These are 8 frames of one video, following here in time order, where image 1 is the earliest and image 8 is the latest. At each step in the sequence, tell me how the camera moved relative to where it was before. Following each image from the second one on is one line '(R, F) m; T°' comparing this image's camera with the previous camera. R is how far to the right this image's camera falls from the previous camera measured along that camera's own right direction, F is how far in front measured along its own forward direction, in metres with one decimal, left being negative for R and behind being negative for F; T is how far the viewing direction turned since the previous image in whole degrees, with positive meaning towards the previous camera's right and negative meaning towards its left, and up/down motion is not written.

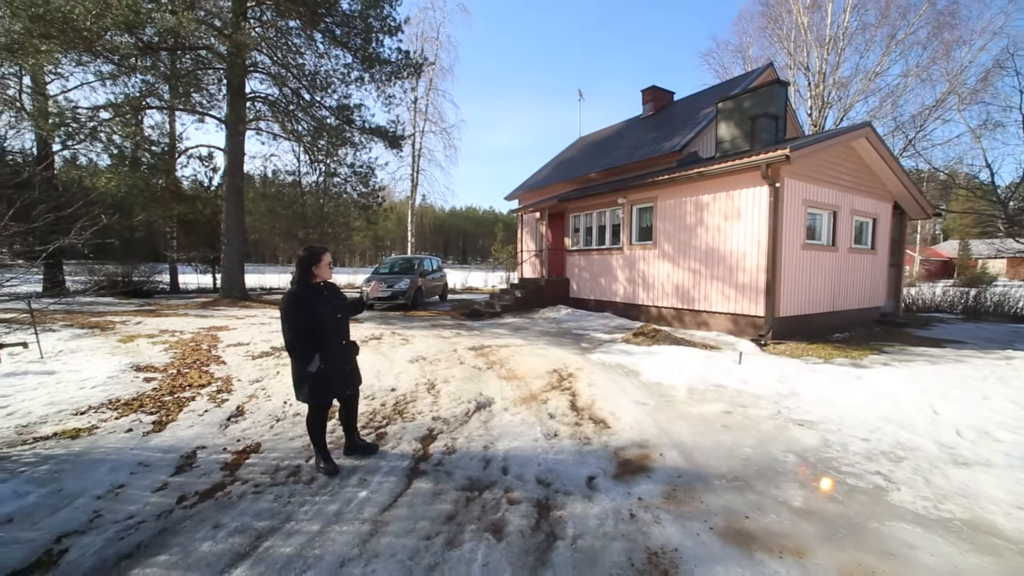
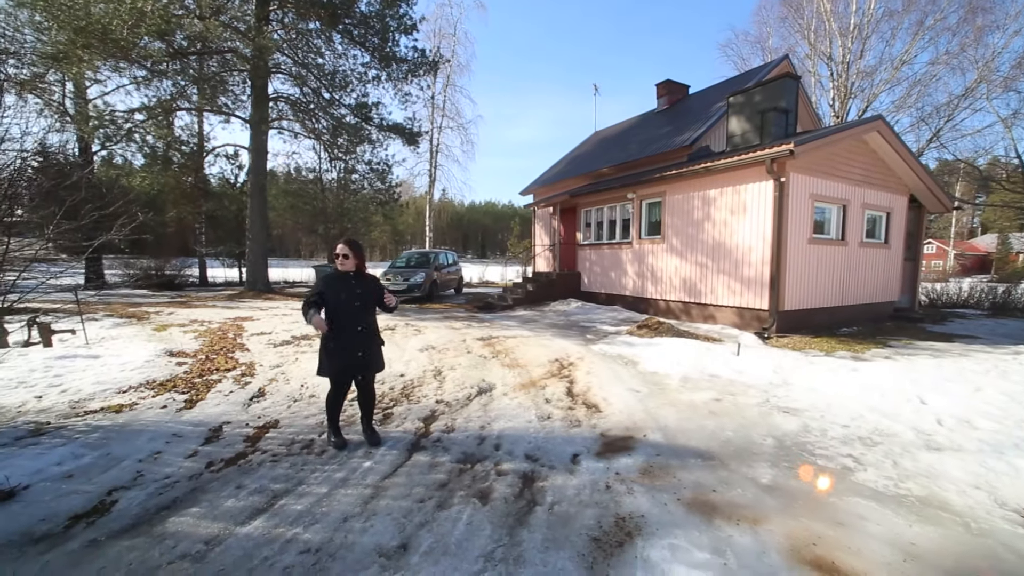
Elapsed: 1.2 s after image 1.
(+0.2, -0.3) m; -3°
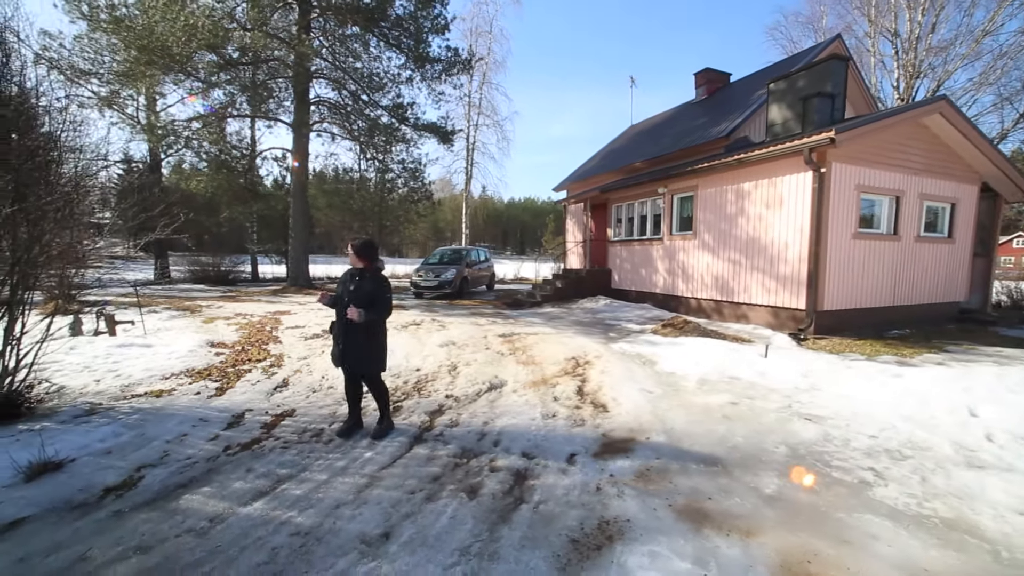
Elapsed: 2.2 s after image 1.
(+0.4, 0.0) m; -6°
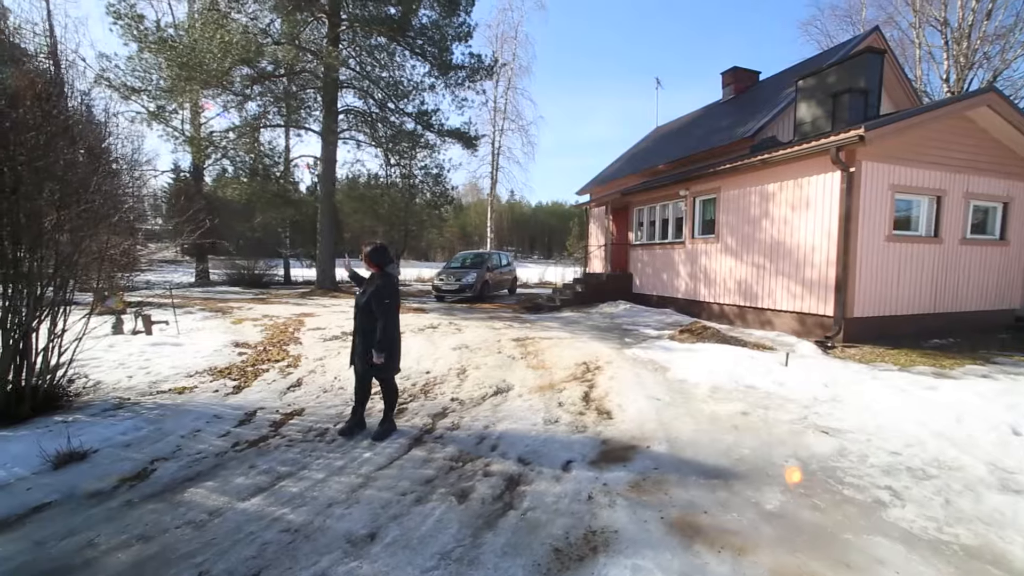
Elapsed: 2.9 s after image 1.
(+0.3, 0.0) m; -4°
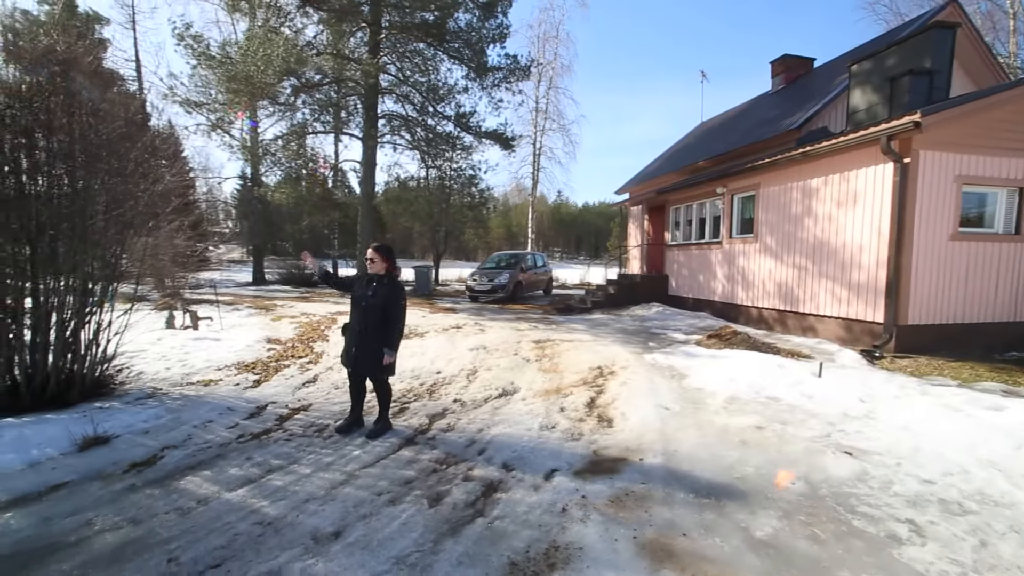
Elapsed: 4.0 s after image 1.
(+0.5, +0.1) m; -6°
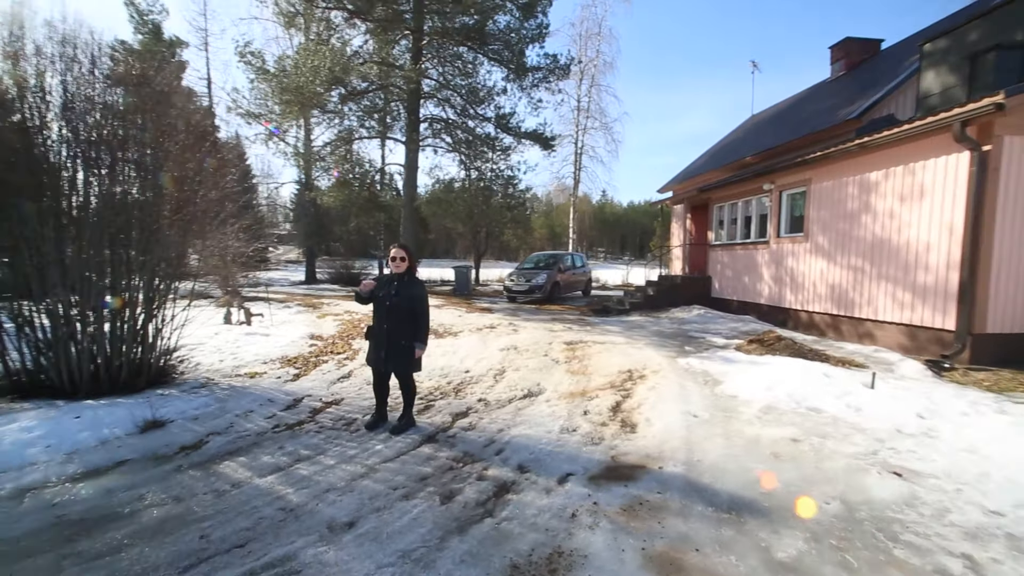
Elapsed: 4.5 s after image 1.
(+0.2, 0.0) m; -6°
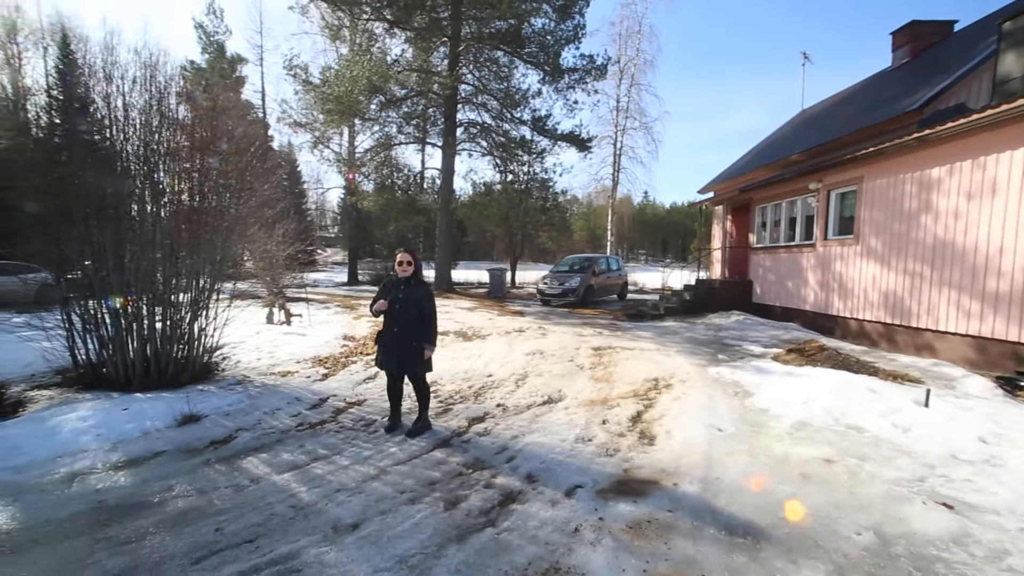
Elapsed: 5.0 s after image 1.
(+0.2, +0.1) m; -5°
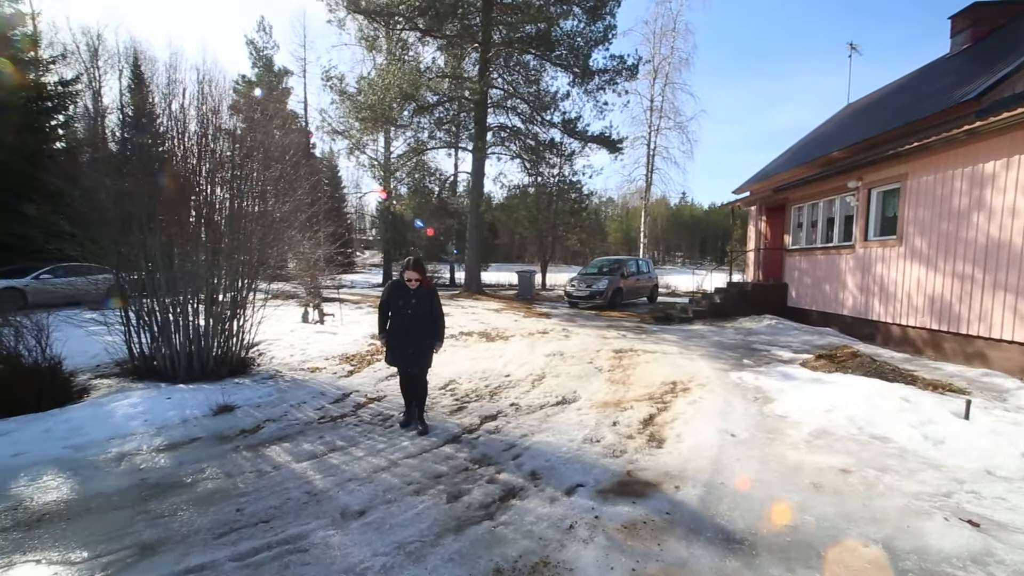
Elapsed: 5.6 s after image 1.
(+0.2, -0.1) m; -5°
